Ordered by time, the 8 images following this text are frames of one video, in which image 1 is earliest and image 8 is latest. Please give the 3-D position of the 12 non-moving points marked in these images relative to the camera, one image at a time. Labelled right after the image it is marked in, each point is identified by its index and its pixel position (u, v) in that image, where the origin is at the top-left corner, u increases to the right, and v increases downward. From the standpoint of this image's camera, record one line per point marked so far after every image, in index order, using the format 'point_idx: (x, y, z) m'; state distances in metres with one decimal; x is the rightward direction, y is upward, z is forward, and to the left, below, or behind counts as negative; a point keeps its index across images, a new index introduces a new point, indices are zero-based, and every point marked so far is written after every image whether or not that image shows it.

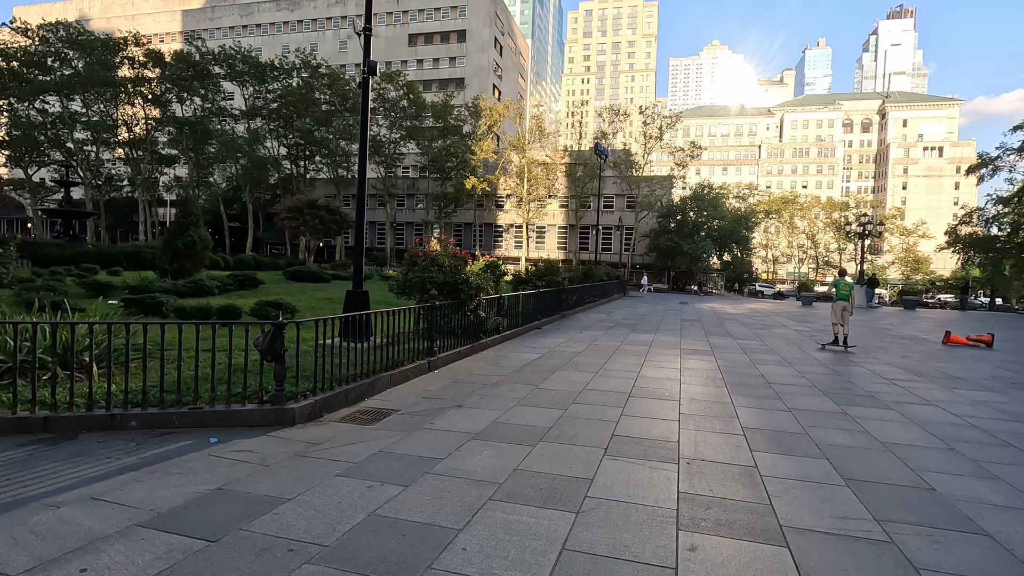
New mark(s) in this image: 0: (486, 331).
0: (-0.5, -0.9, +11.1) m
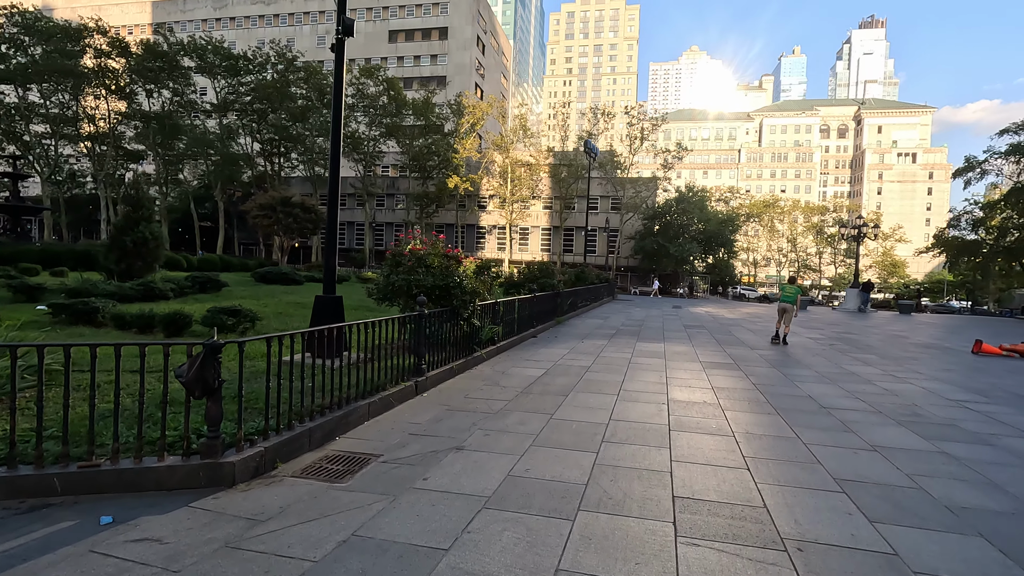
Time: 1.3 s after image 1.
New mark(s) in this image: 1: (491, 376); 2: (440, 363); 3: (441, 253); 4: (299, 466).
0: (-0.6, -1.0, +9.6) m
1: (-0.3, -1.4, +8.2) m
2: (-1.1, -1.1, +7.9) m
3: (-1.2, +0.6, +8.7) m
4: (-1.7, -1.5, +4.4) m
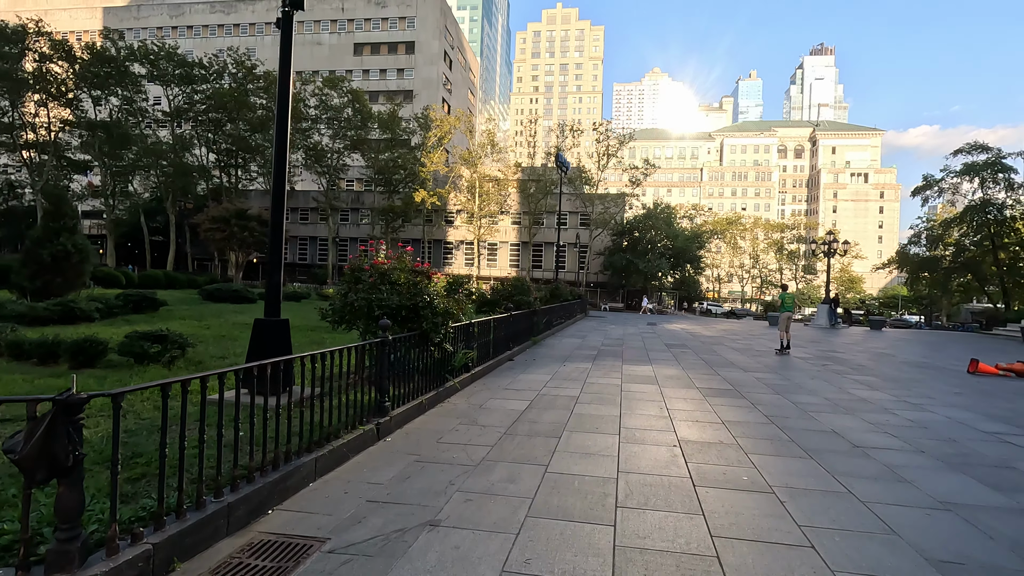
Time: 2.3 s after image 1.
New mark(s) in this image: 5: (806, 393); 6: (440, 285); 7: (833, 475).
0: (-0.9, -1.3, +8.4) m
1: (-0.6, -1.6, +7.0) m
2: (-1.3, -1.4, +6.7) m
3: (-1.5, +0.3, +7.5) m
4: (-1.8, -1.6, +3.1) m
5: (+4.9, -1.8, +8.9) m
6: (-1.0, 0.0, +7.7) m
7: (+3.0, -1.7, +4.9) m
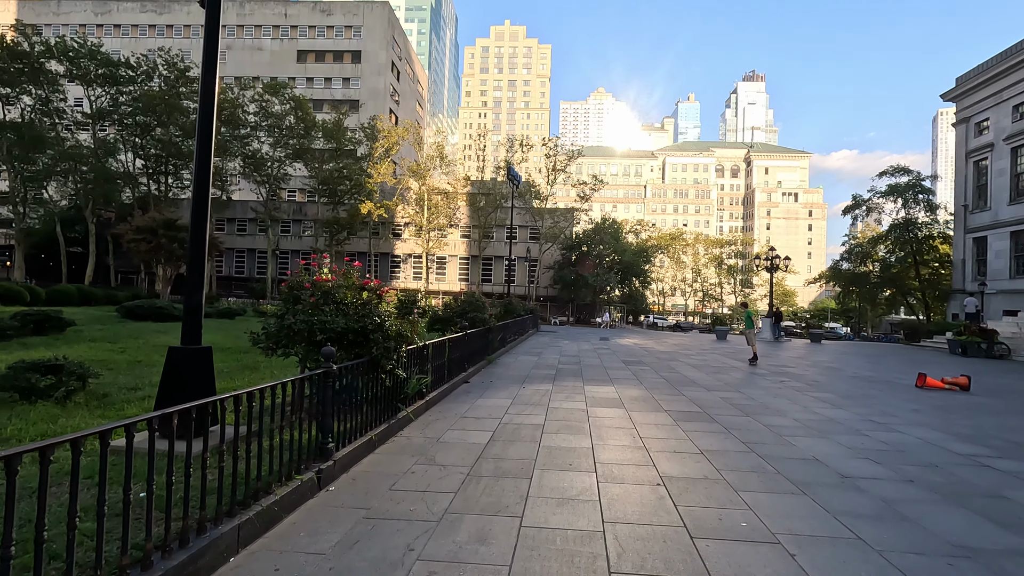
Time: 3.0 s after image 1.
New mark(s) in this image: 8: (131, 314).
0: (-1.5, -1.6, +7.6) m
1: (-1.0, -1.9, +6.3) m
2: (-1.7, -1.6, +5.8) m
3: (-2.0, +0.1, +6.7) m
4: (-1.8, -1.8, +2.3) m
5: (+4.2, -2.0, +8.6) m
6: (-1.5, -0.2, +6.9) m
7: (+2.7, -1.9, +4.5) m
8: (-13.8, -0.9, +19.3) m
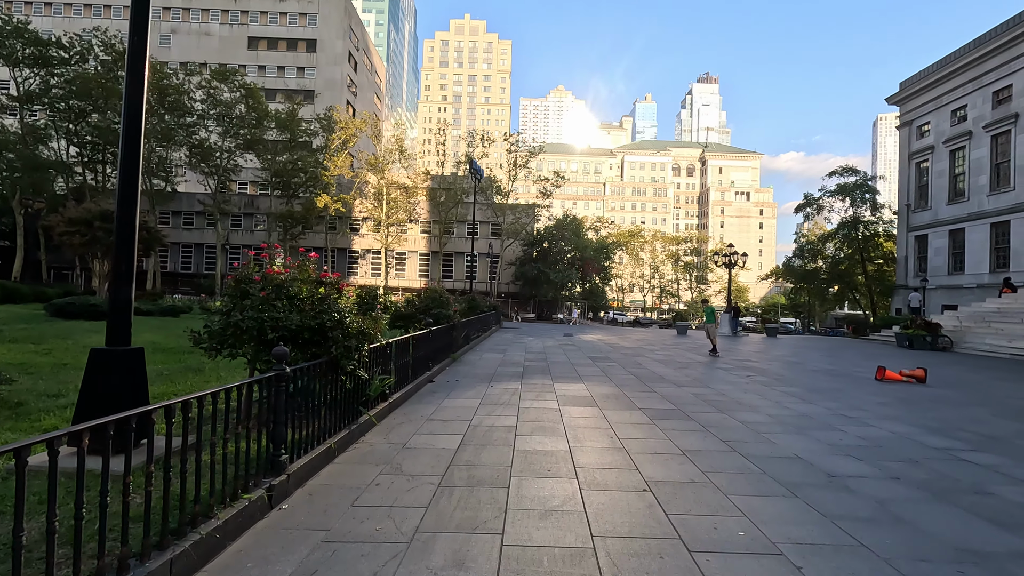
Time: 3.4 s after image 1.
0: (-1.9, -1.5, +7.0) m
1: (-1.3, -1.8, +5.7) m
2: (-2.0, -1.5, +5.3) m
3: (-2.3, +0.1, +6.1) m
4: (-1.8, -1.7, +1.7) m
5: (+3.8, -1.9, +8.5) m
6: (-1.9, -0.1, +6.3) m
7: (+2.5, -1.8, +4.3) m
8: (-15.0, -0.8, +17.8) m
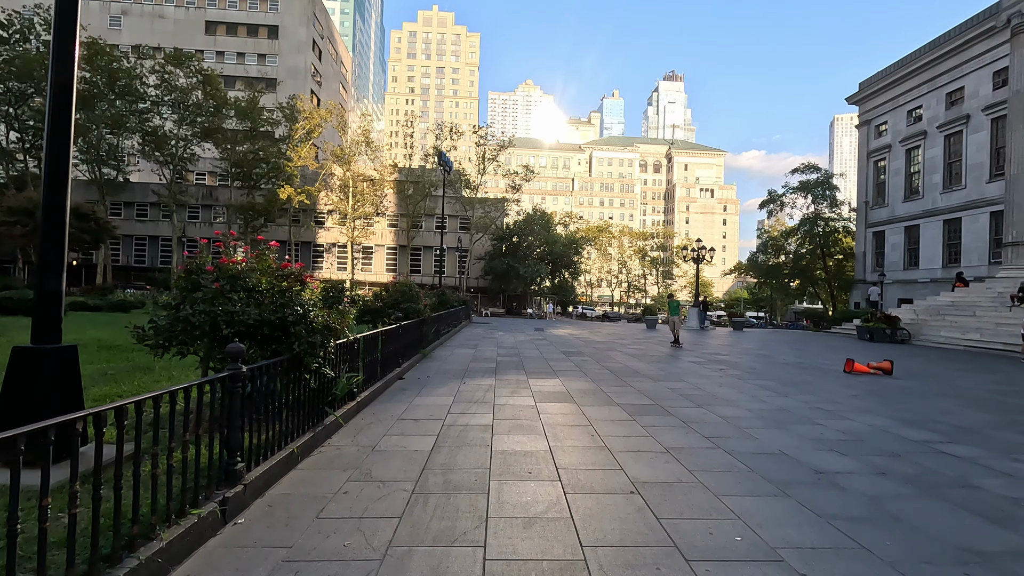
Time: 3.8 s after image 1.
0: (-2.2, -1.4, +6.6) m
1: (-1.6, -1.7, +5.3) m
2: (-2.2, -1.5, +4.8) m
3: (-2.5, +0.2, +5.6) m
4: (-1.8, -1.7, +1.3) m
5: (+3.4, -1.8, +8.4) m
6: (-2.1, 0.0, +5.8) m
7: (+2.4, -1.8, +4.1) m
8: (-15.9, -0.6, +16.6) m
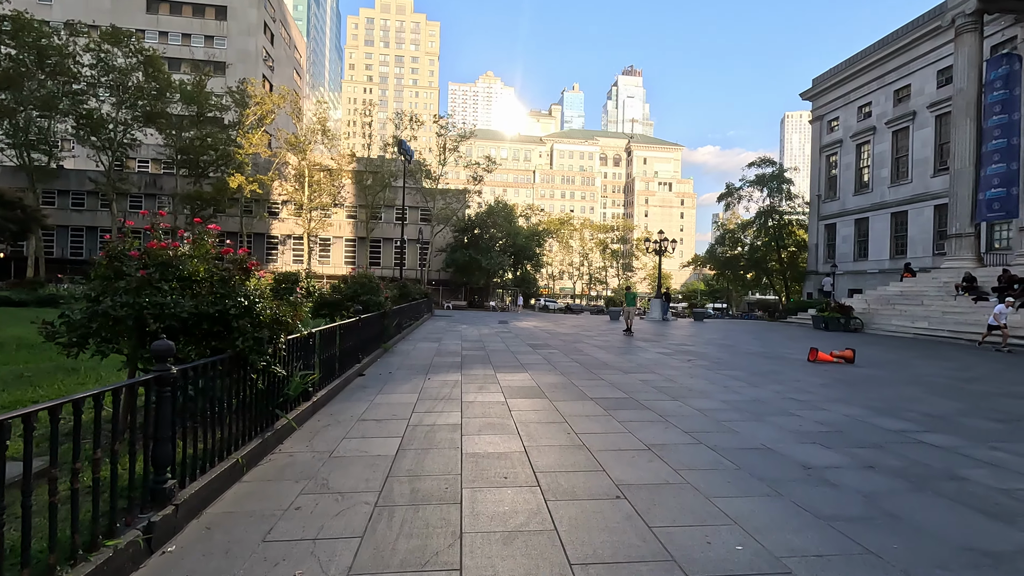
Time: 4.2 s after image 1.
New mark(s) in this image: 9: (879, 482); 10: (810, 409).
0: (-2.5, -1.3, +6.0) m
1: (-1.8, -1.6, +4.8) m
2: (-2.4, -1.4, +4.2) m
3: (-2.8, +0.3, +4.9) m
4: (-1.8, -1.6, +0.7) m
5: (+2.9, -1.7, +8.2) m
6: (-2.4, +0.1, +5.2) m
7: (+2.2, -1.7, +3.8) m
8: (-17.0, -0.4, +15.0) m
9: (+3.1, -1.7, +4.6) m
10: (+4.2, -1.7, +7.5) m
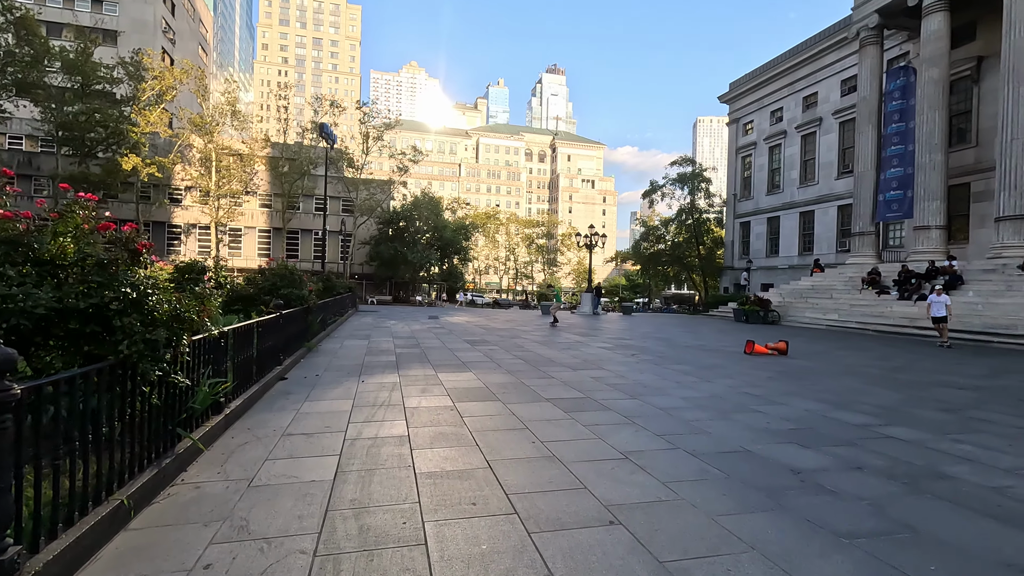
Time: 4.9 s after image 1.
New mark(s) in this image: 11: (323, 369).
0: (-2.9, -1.2, +4.8) m
1: (-2.0, -1.5, +3.8) m
2: (-2.5, -1.3, +3.1) m
3: (-3.0, +0.4, +3.8) m
4: (-1.4, -1.6, -0.3) m
5: (+2.1, -1.5, +7.8) m
6: (-2.7, +0.2, +4.1) m
7: (+2.1, -1.6, +3.4) m
8: (-18.5, -0.2, +11.7) m
9: (+2.9, -1.6, +4.3) m
10: (+3.5, -1.6, +7.3) m
11: (-3.4, -1.4, +9.5) m
